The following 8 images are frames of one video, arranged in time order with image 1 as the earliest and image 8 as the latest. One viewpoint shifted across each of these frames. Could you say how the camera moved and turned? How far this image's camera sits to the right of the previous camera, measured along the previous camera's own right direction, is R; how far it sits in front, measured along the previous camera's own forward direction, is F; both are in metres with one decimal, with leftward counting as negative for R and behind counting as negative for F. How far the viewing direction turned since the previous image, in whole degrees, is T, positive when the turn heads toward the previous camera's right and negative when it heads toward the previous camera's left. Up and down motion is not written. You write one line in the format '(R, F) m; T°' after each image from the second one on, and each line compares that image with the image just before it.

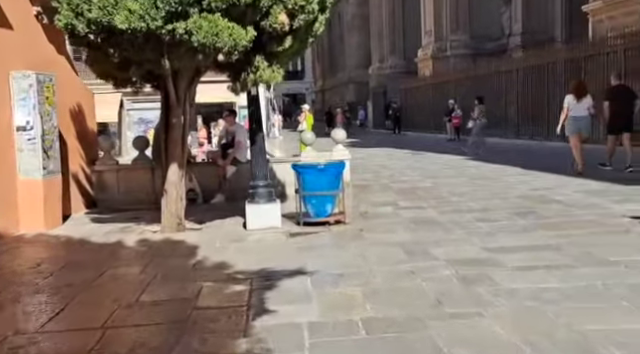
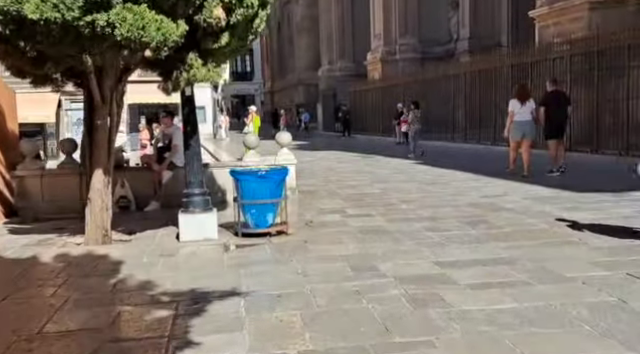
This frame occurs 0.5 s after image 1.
(+0.1, +0.5) m; +4°
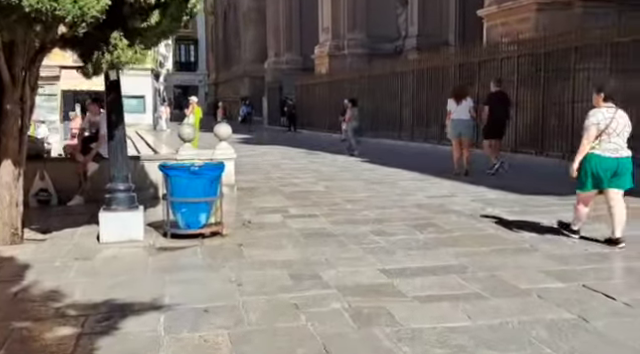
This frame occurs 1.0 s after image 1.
(+0.1, +0.6) m; +5°
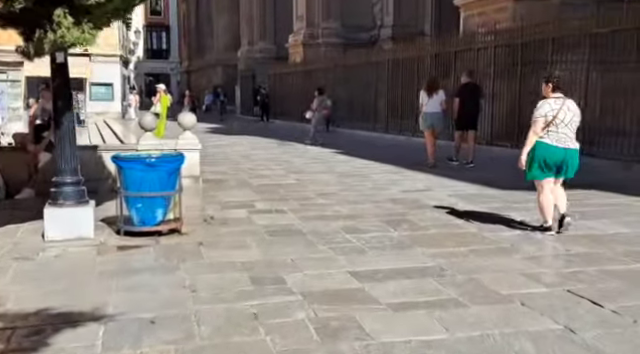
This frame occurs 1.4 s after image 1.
(+0.1, +0.5) m; +2°
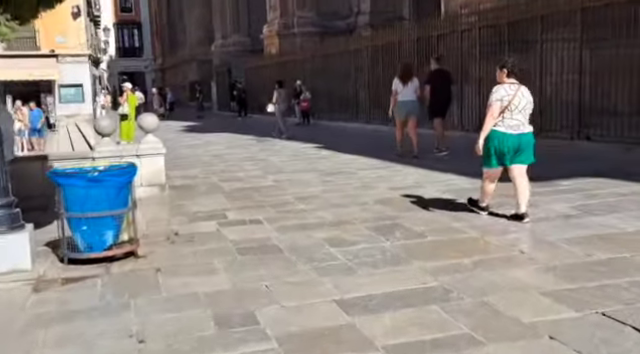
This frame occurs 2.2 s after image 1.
(+0.1, +0.9) m; +1°
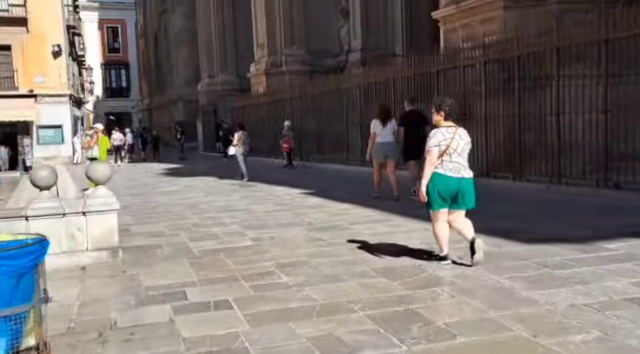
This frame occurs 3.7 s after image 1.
(0.0, +1.6) m; +1°
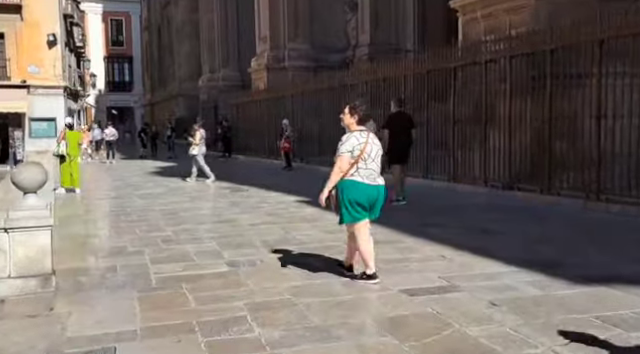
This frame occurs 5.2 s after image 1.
(+0.1, +1.7) m; 0°
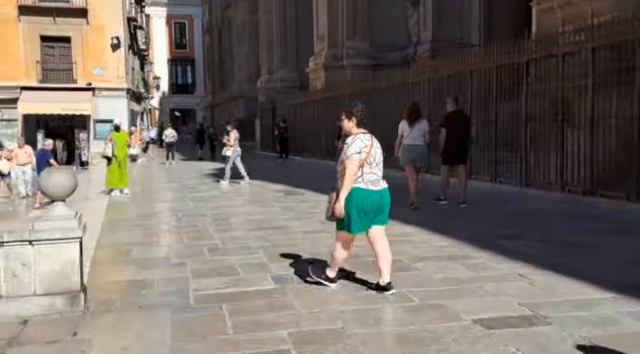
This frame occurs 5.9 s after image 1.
(0.0, +0.7) m; -5°
